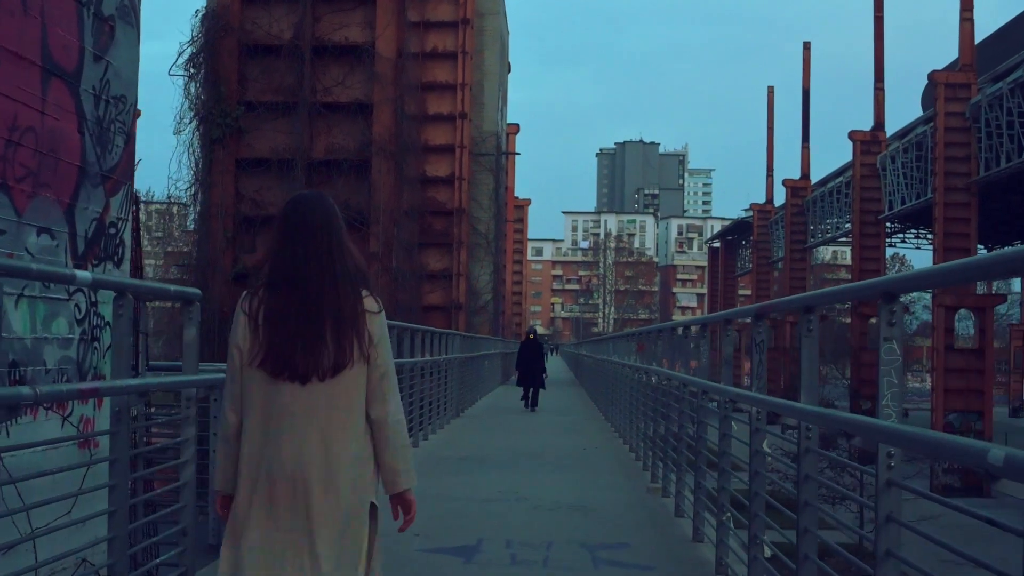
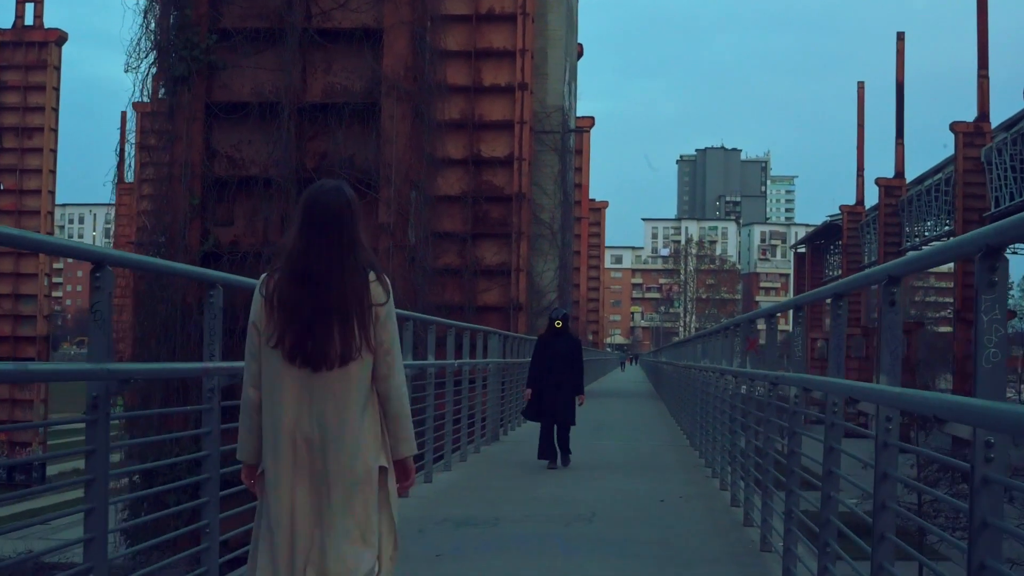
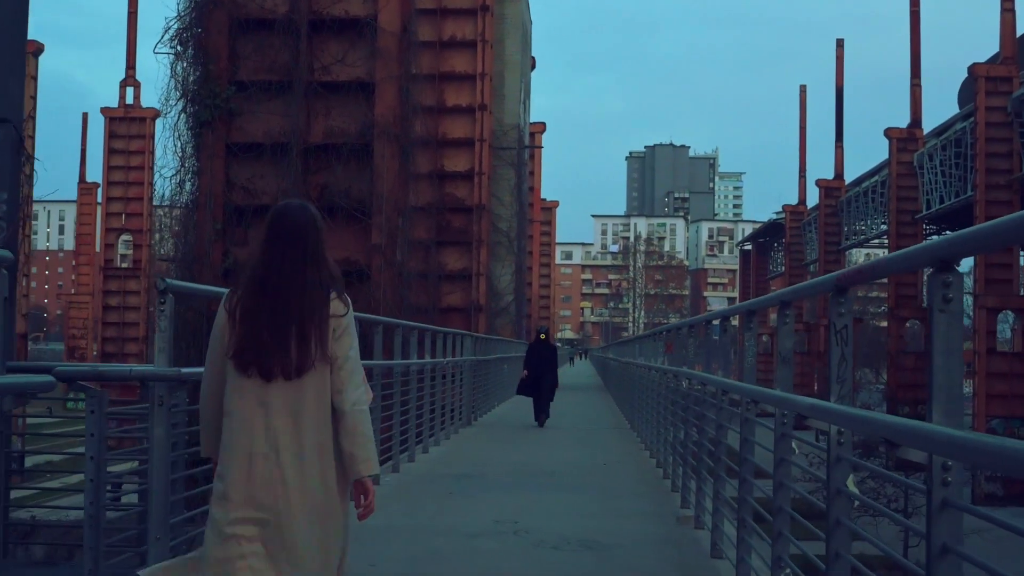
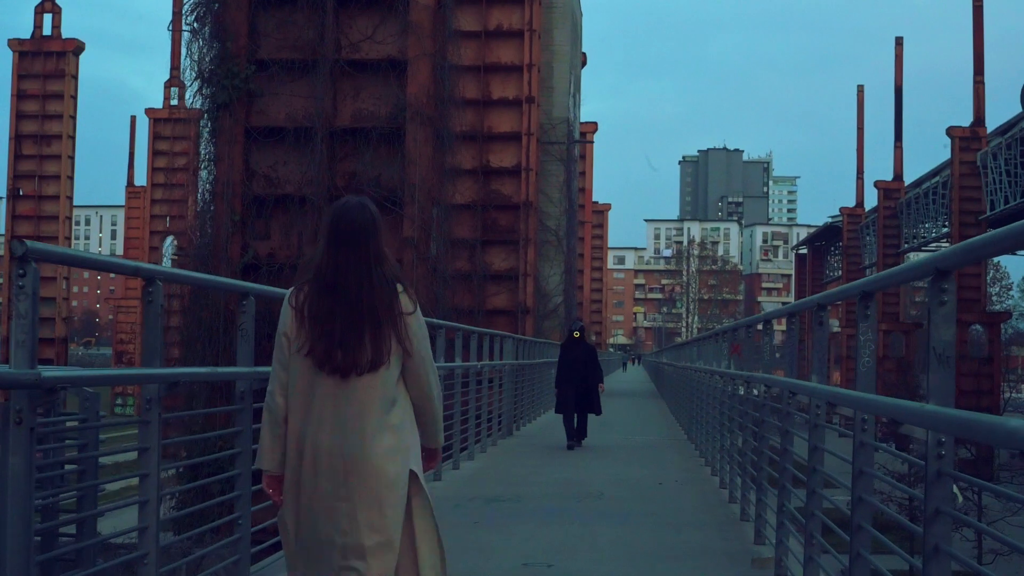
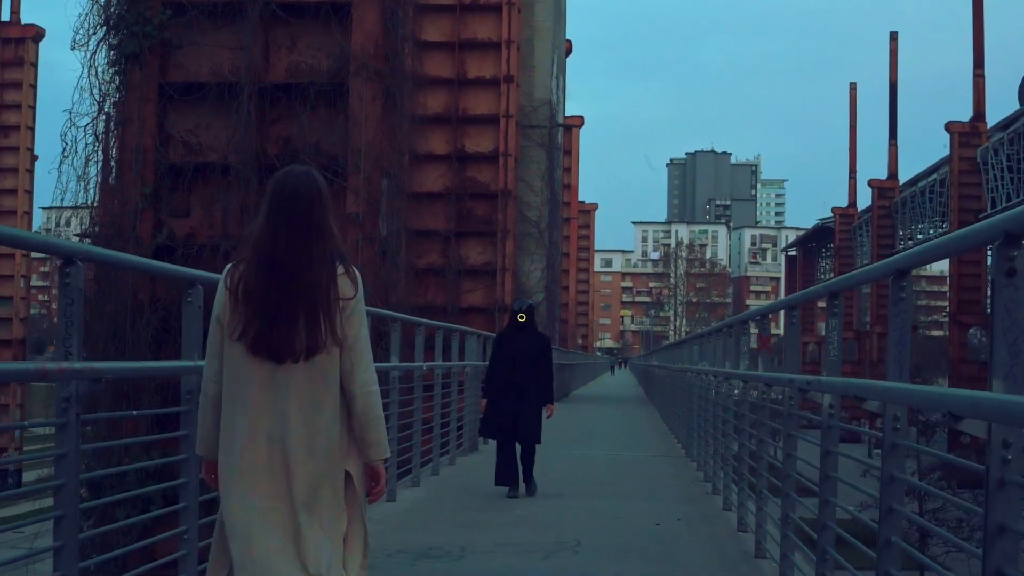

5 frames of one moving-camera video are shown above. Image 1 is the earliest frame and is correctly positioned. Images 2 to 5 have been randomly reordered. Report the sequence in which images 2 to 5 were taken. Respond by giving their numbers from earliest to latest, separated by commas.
3, 4, 2, 5
